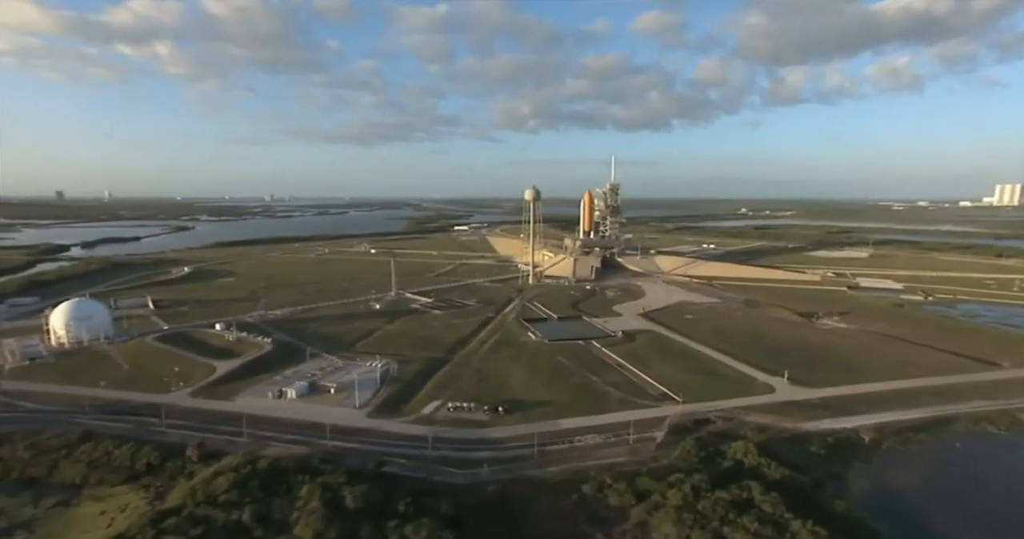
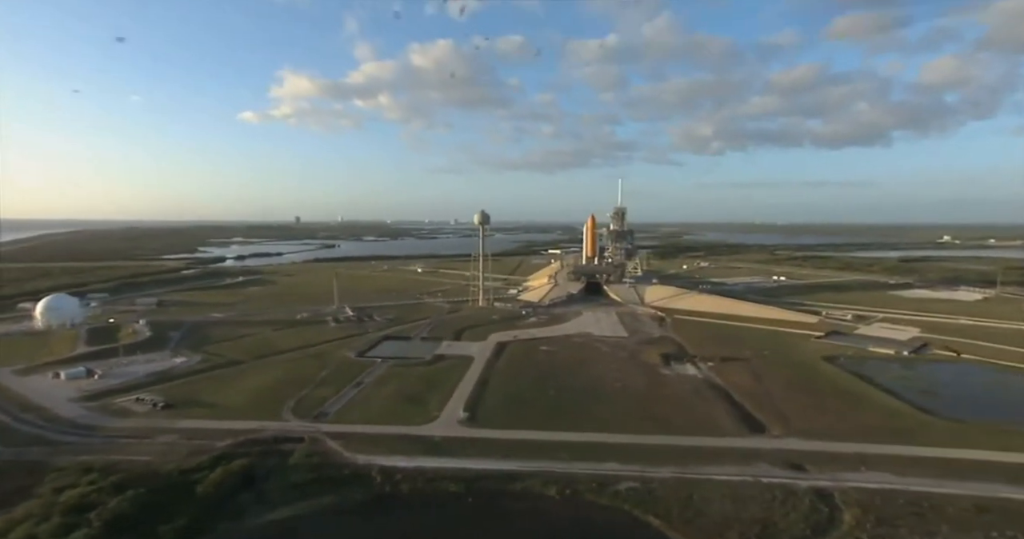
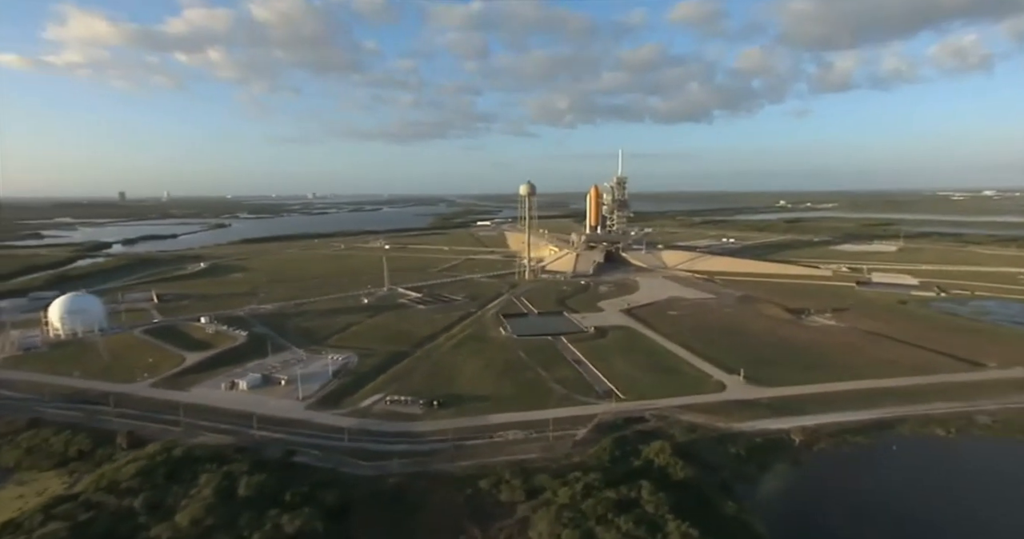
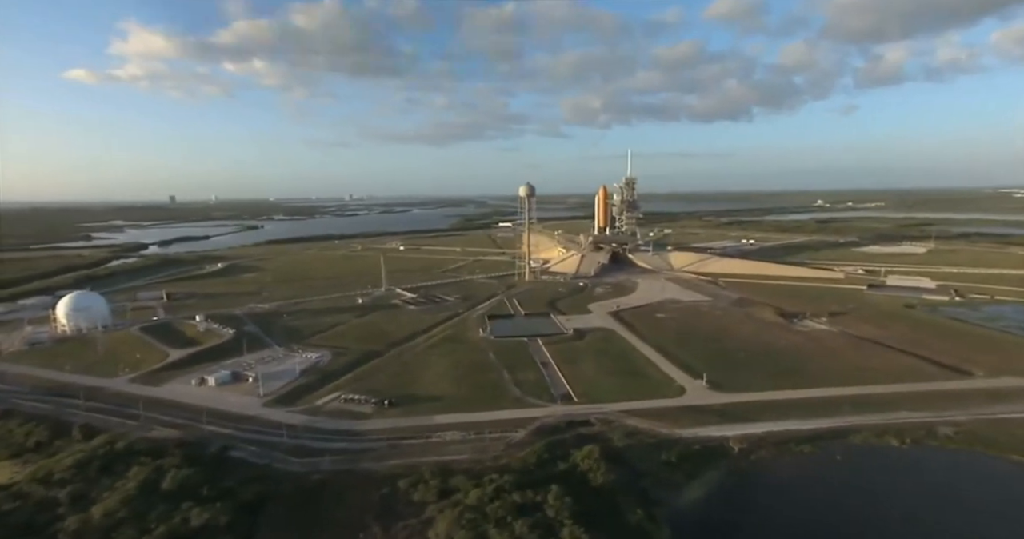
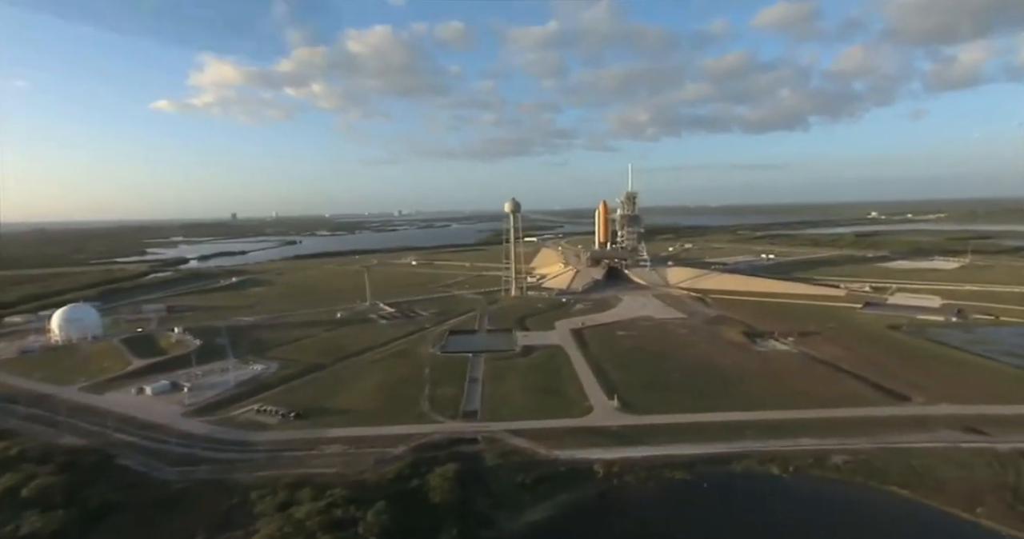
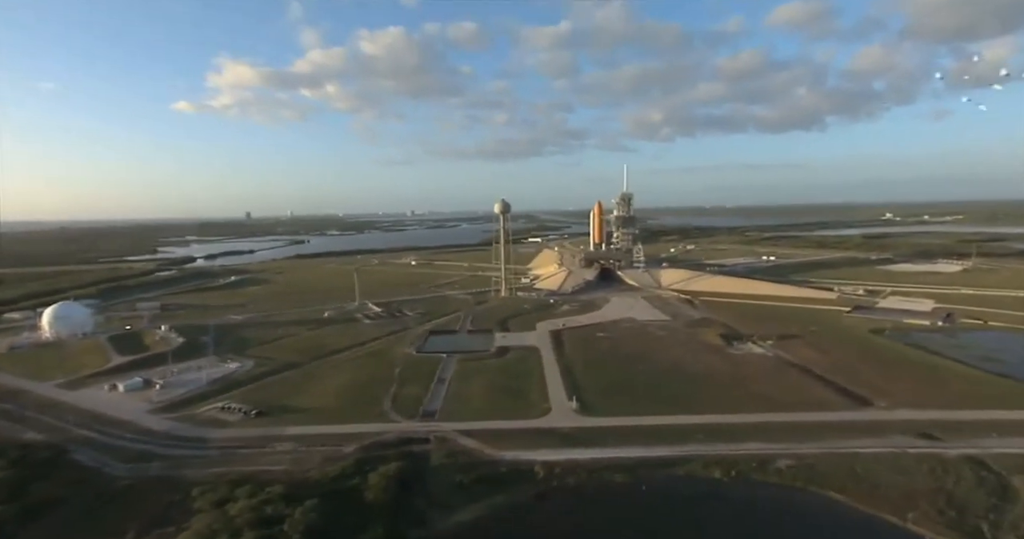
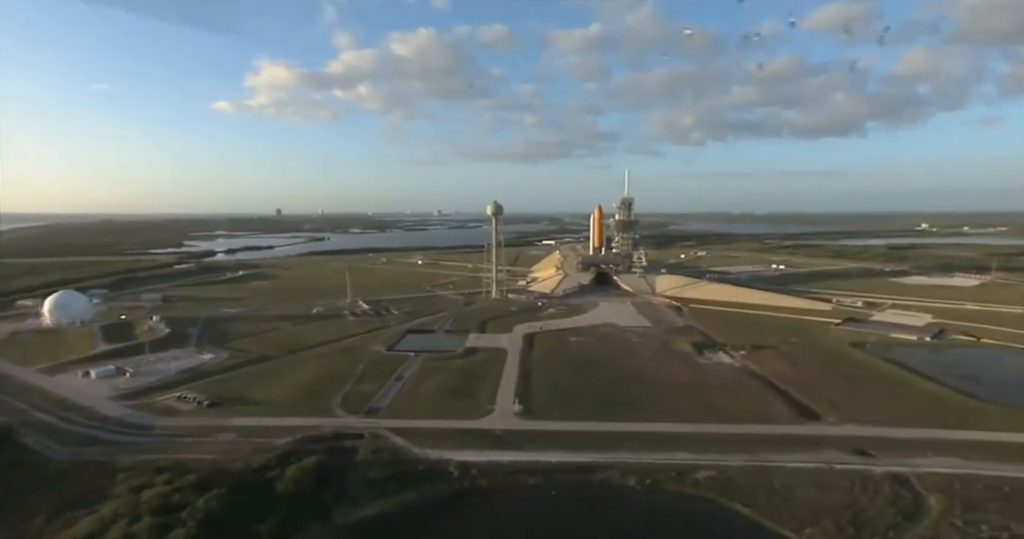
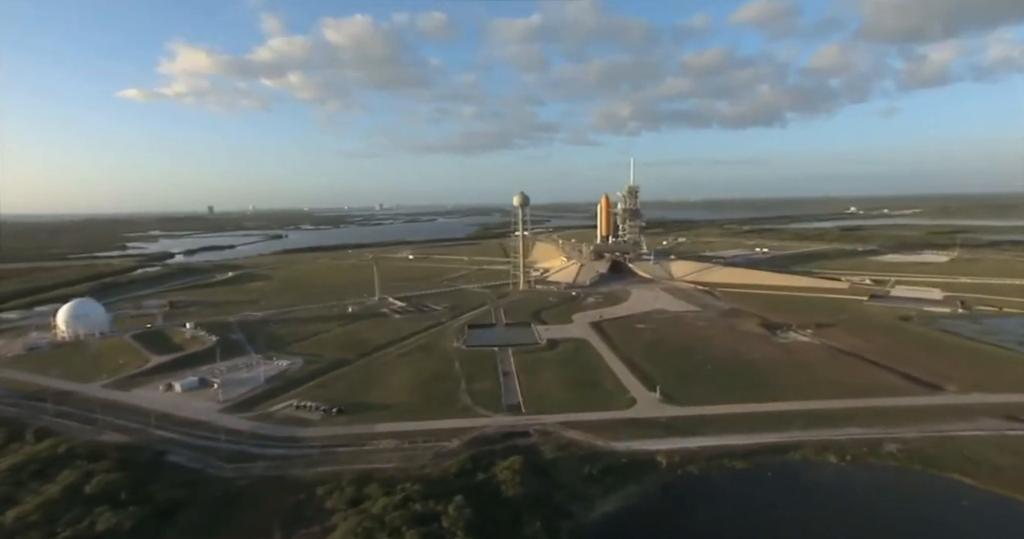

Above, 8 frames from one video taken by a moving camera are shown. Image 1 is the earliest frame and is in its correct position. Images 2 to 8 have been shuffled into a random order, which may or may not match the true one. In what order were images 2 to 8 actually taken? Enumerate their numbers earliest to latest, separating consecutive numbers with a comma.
3, 4, 8, 5, 6, 7, 2
